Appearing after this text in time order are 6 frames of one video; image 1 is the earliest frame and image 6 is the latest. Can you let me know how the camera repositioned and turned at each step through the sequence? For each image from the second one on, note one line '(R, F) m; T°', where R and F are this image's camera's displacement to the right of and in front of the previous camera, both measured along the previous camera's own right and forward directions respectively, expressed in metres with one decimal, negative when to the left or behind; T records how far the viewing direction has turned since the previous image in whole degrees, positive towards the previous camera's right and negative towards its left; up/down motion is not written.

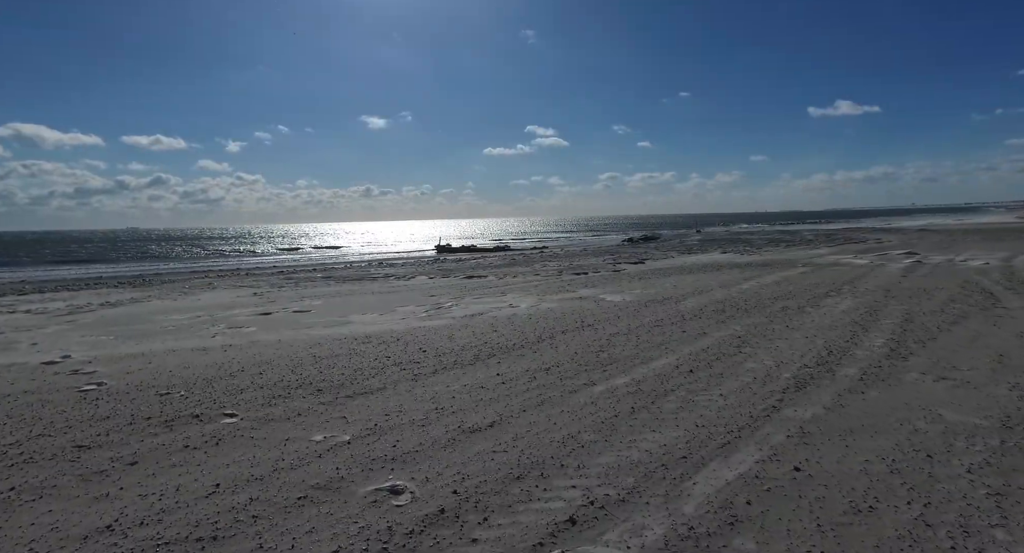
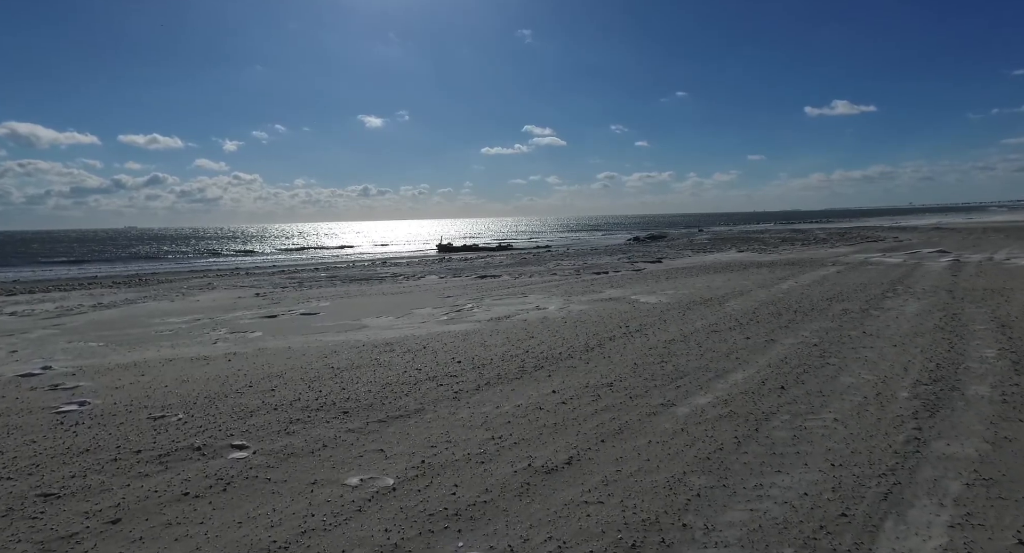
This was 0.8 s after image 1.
(-0.9, +1.4) m; 0°
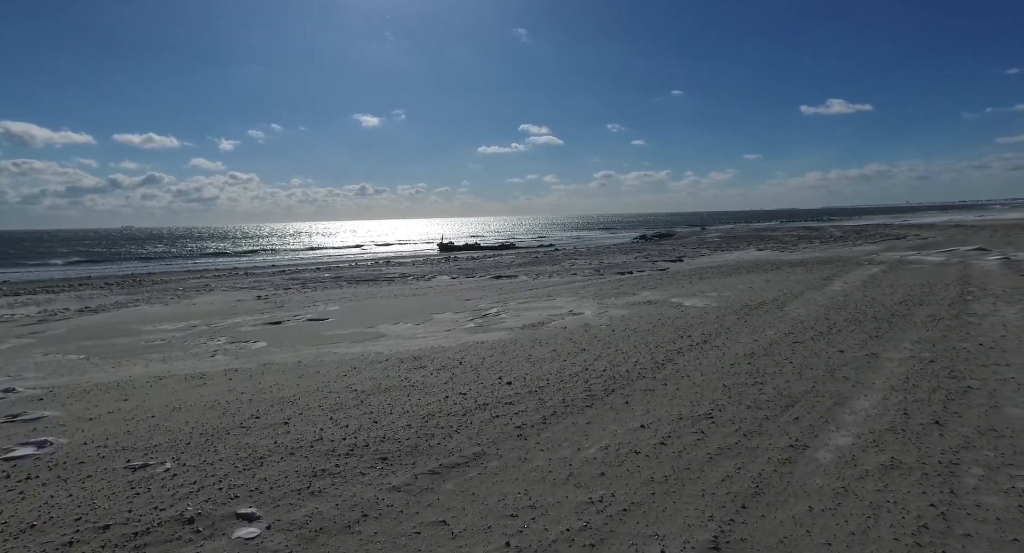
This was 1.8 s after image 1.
(-0.9, +1.6) m; 0°
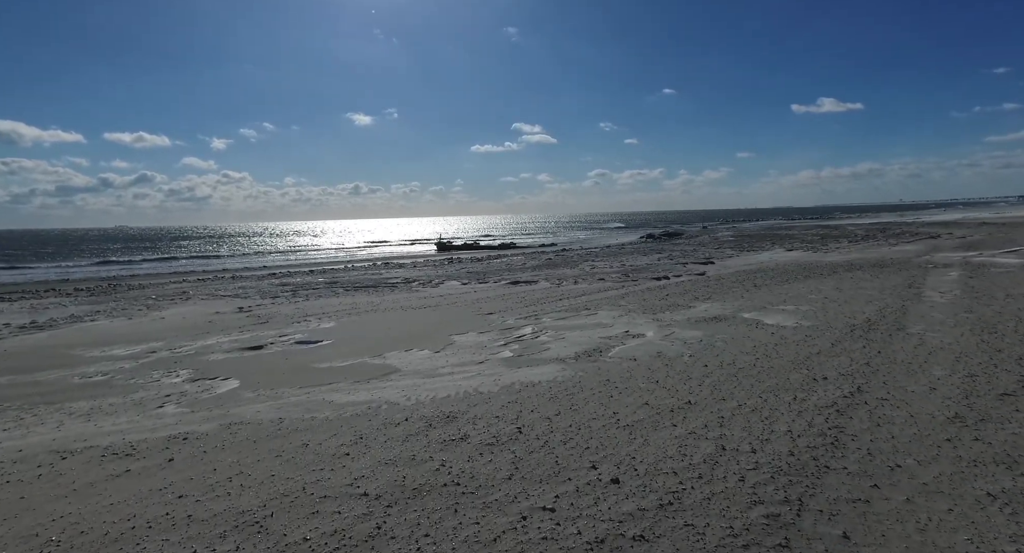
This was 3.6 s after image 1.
(-1.0, +3.0) m; +1°
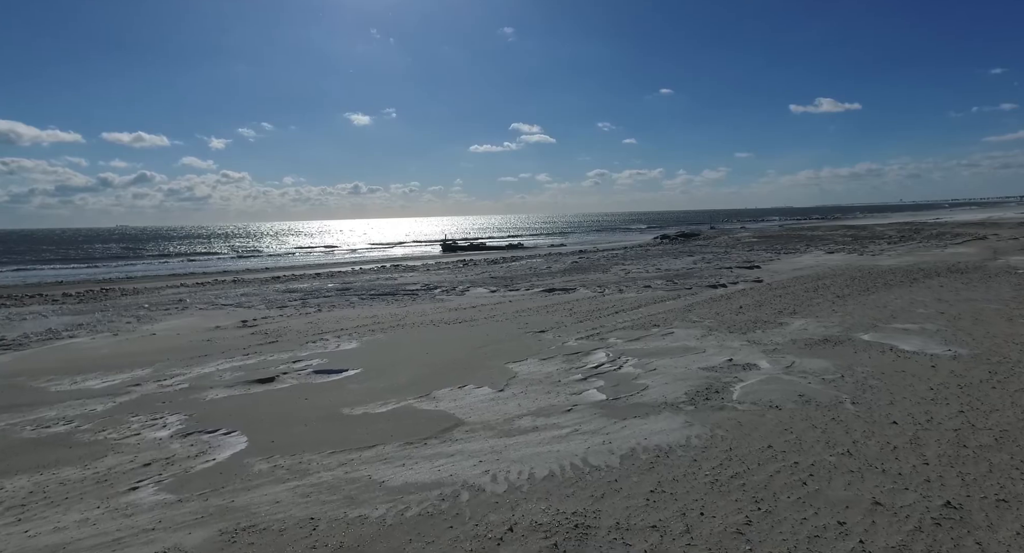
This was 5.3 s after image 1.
(-1.4, +2.4) m; 0°
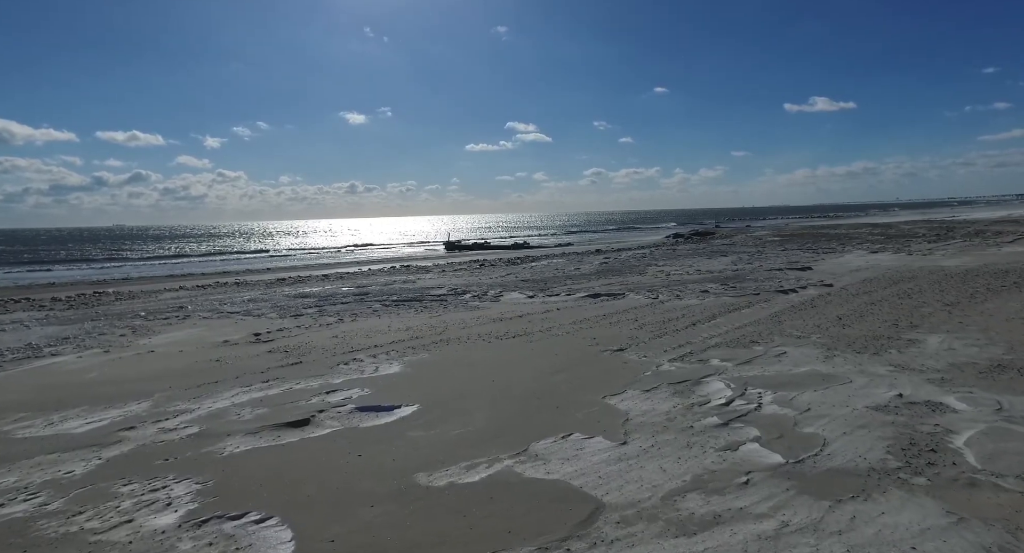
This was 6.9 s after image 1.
(-1.5, +2.2) m; 0°
